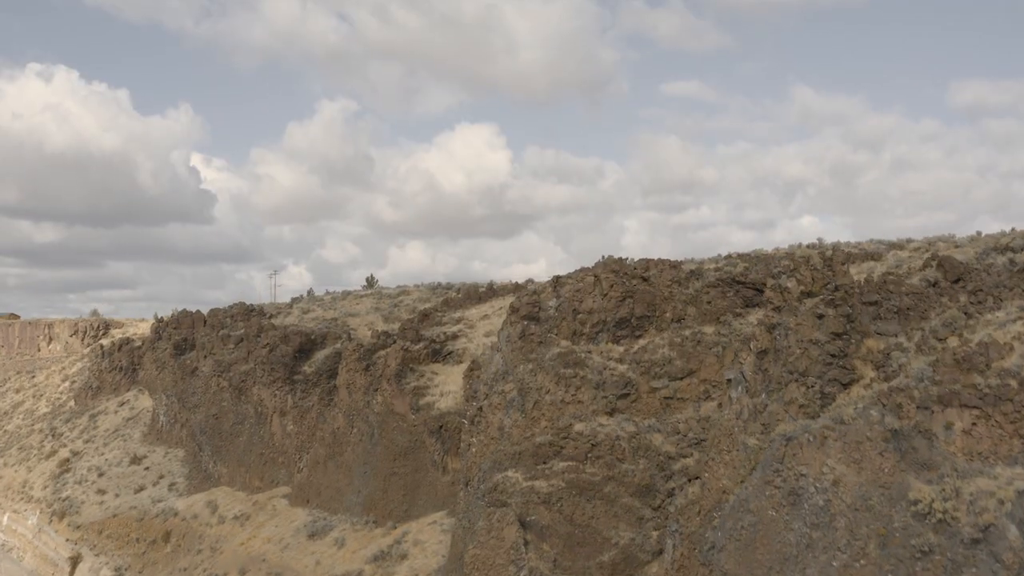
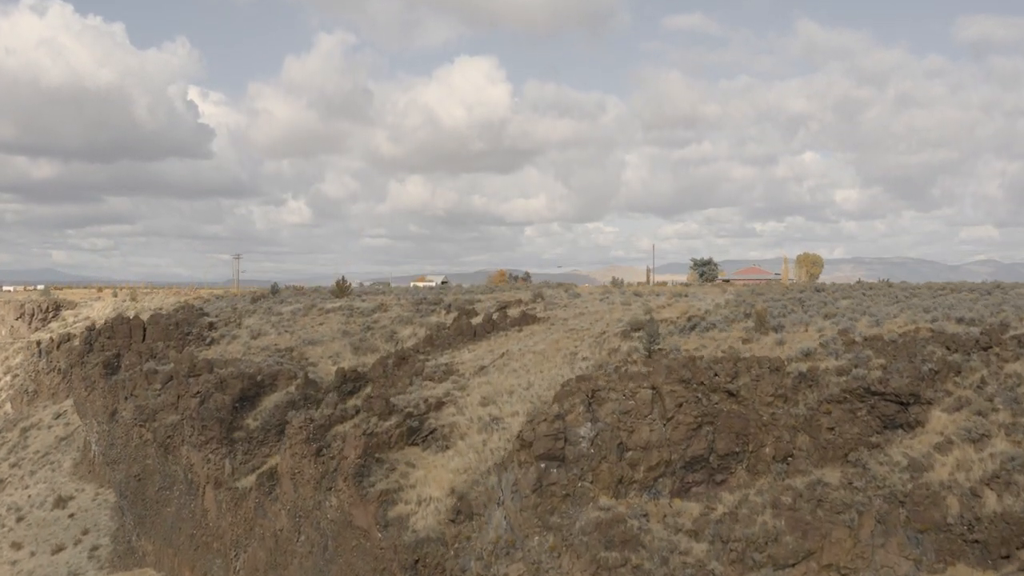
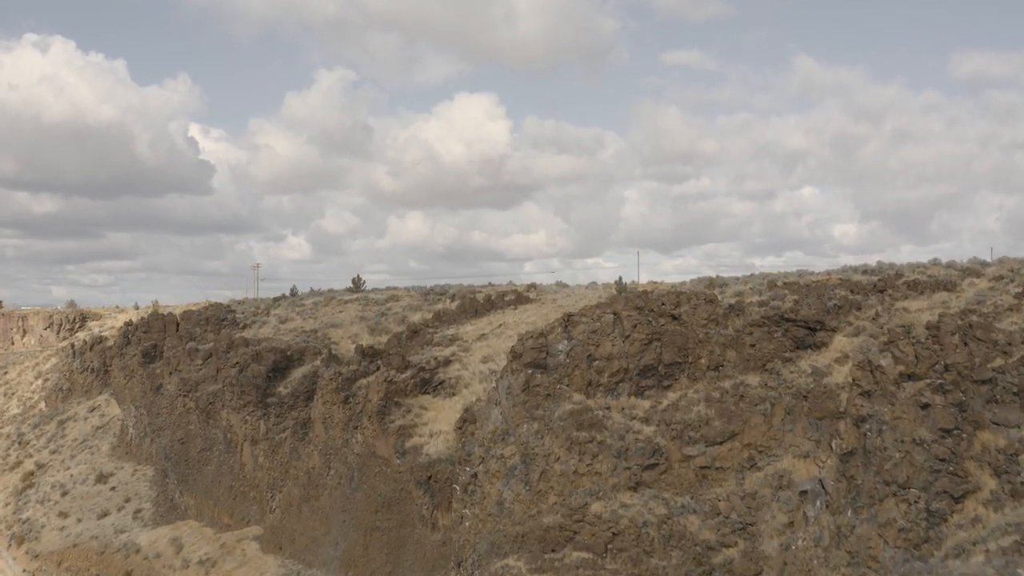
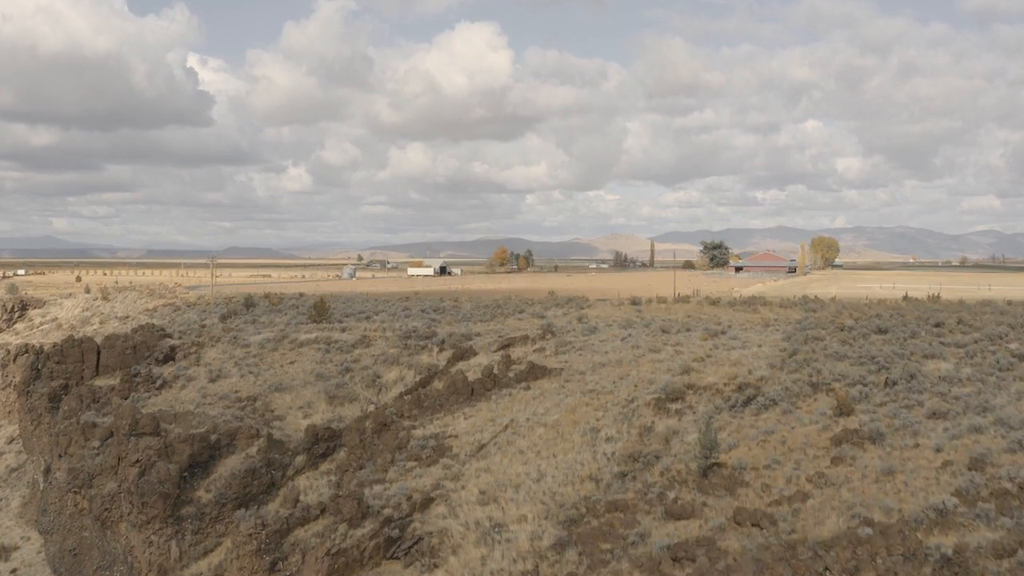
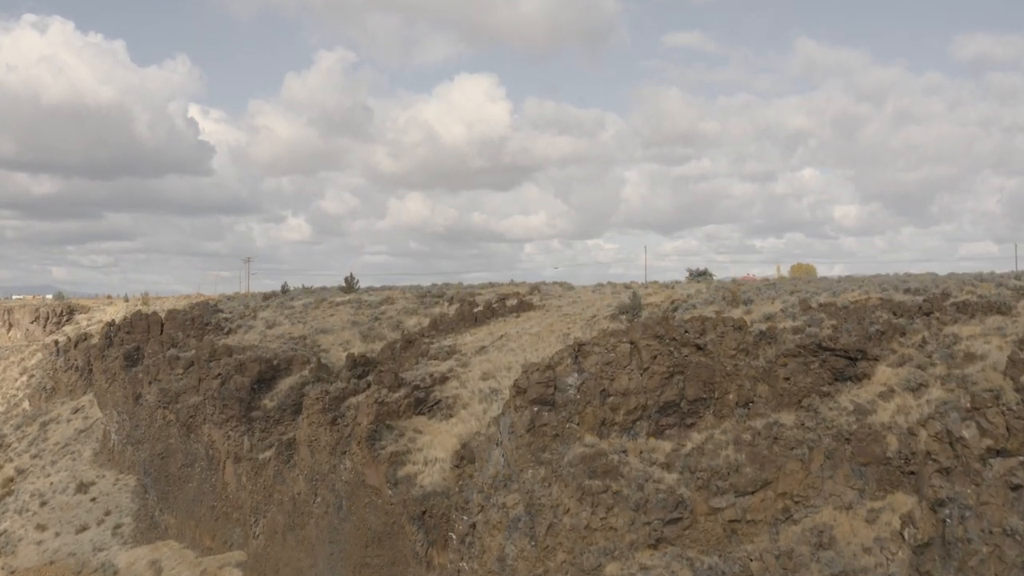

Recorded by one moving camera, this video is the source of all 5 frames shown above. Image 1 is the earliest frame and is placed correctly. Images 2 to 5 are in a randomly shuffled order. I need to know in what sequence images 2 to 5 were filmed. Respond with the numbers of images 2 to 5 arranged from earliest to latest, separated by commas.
3, 5, 2, 4
